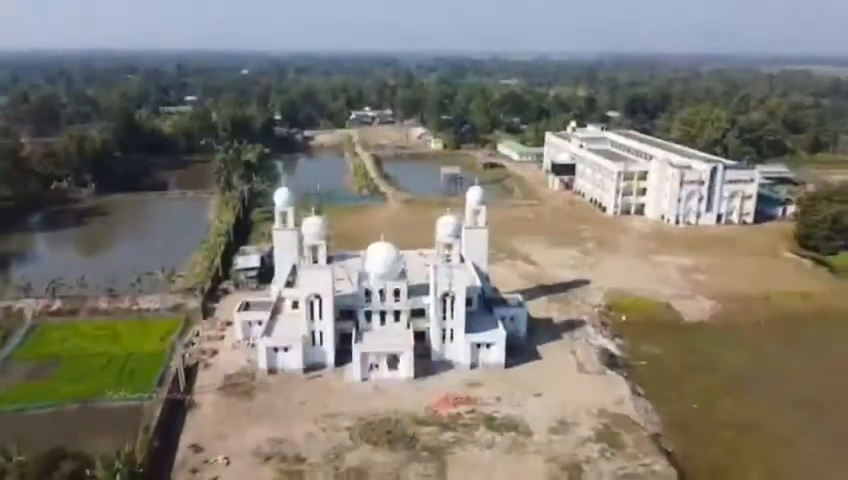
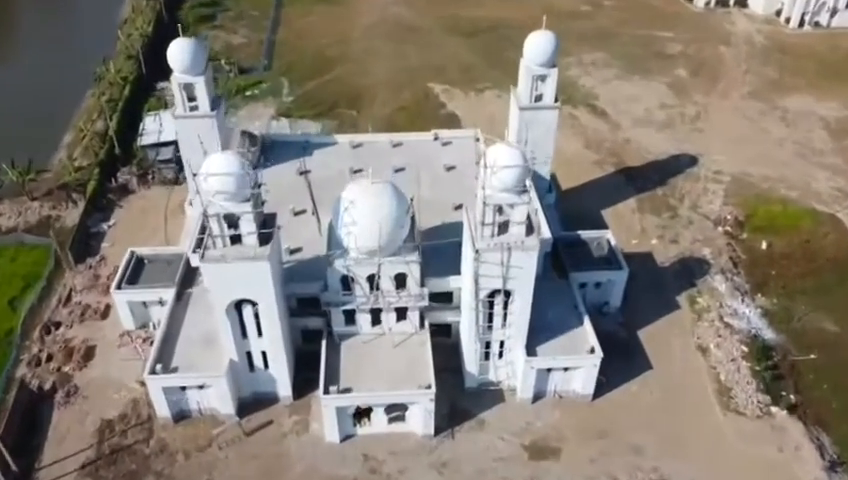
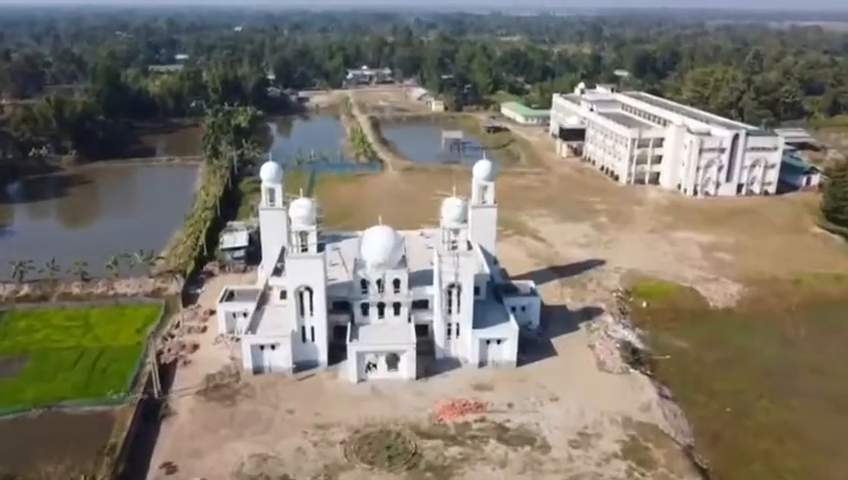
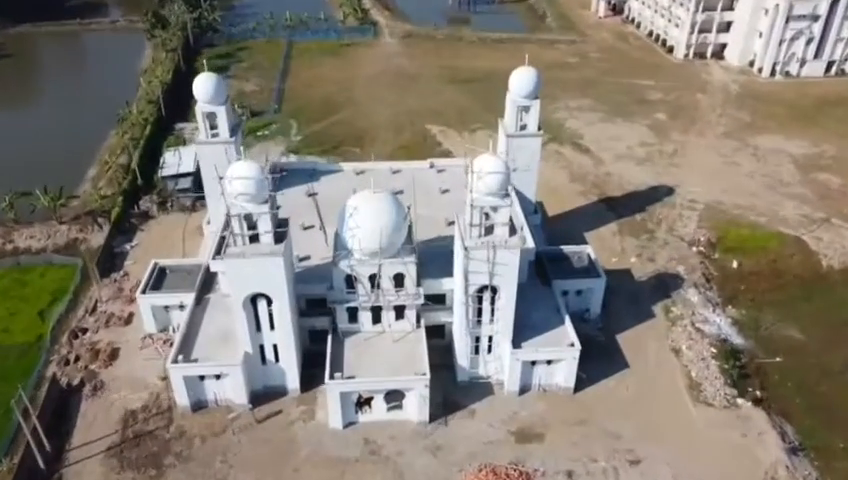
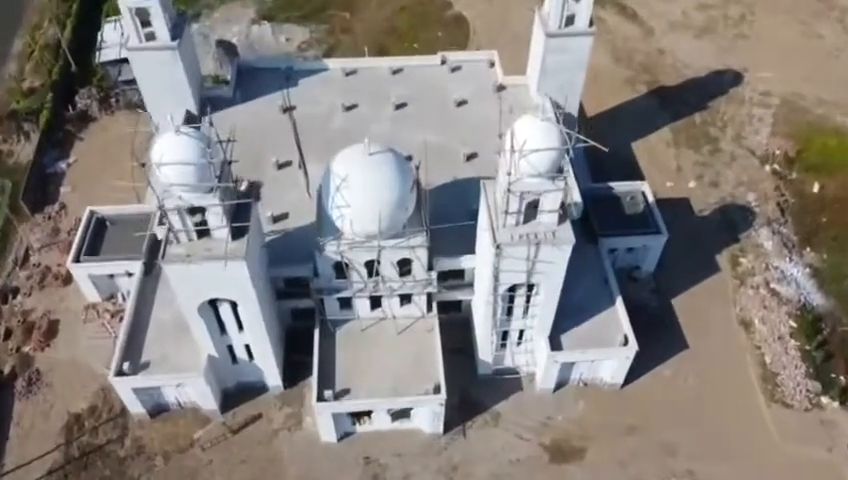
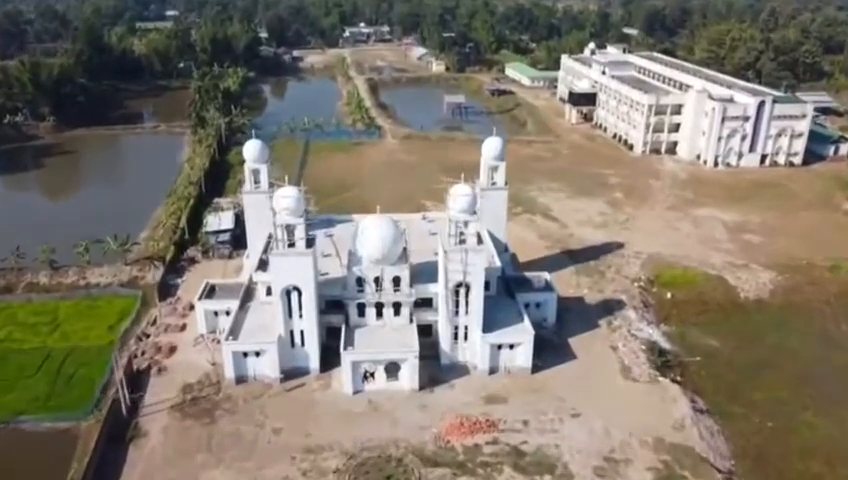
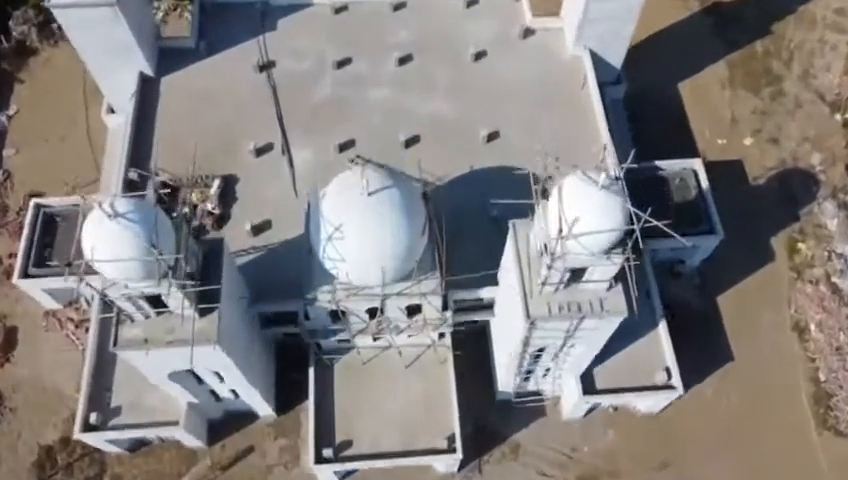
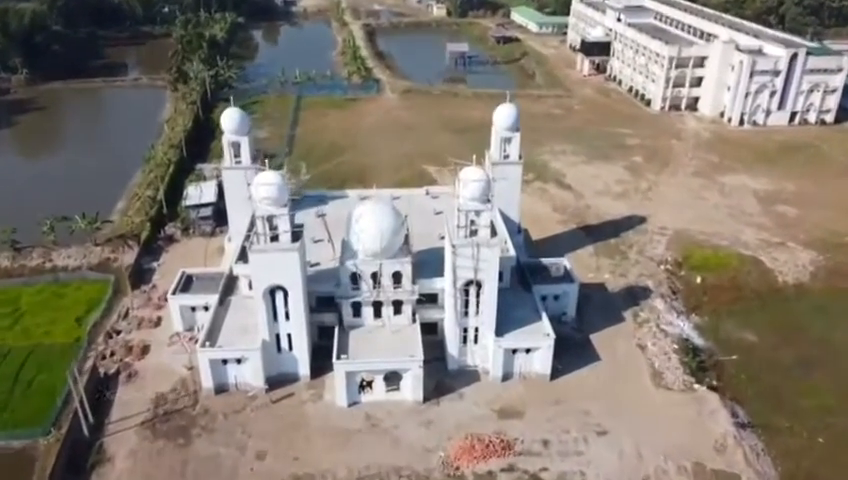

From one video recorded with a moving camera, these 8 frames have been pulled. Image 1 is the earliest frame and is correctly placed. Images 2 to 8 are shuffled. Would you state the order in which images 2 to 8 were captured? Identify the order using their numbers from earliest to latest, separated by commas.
3, 6, 8, 4, 2, 5, 7
